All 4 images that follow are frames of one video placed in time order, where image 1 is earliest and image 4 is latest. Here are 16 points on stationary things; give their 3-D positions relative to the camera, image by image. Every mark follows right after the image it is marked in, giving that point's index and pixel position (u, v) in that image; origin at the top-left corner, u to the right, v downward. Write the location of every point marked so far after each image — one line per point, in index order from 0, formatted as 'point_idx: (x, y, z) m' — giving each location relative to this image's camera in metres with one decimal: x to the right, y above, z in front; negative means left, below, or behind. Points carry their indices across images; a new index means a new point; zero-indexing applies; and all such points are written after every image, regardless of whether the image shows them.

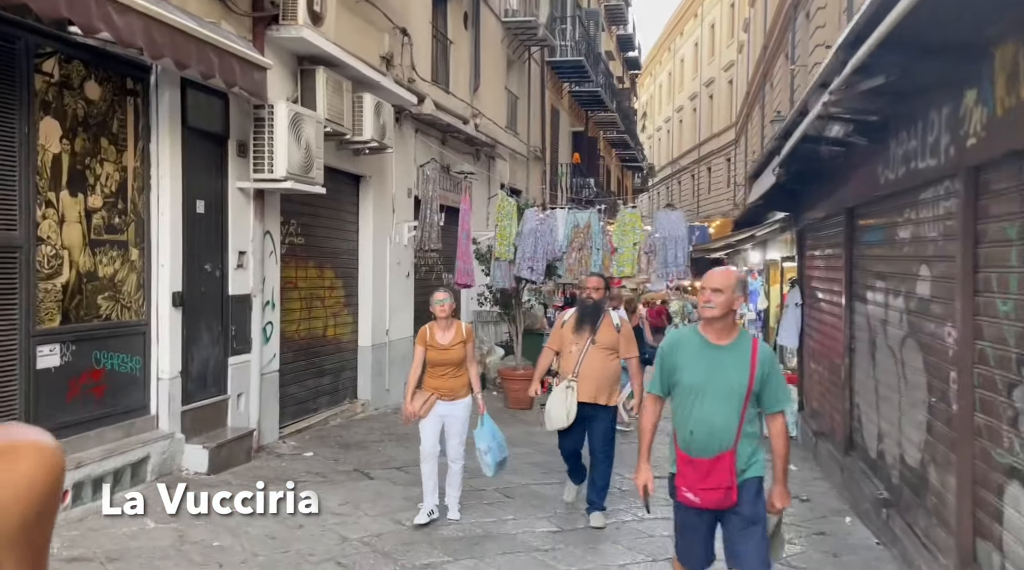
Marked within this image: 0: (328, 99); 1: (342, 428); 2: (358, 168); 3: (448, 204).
0: (-1.6, +1.6, +7.8) m
1: (-1.6, -1.4, +8.6) m
2: (-1.6, +1.2, +9.4) m
3: (-0.9, +1.1, +12.4) m
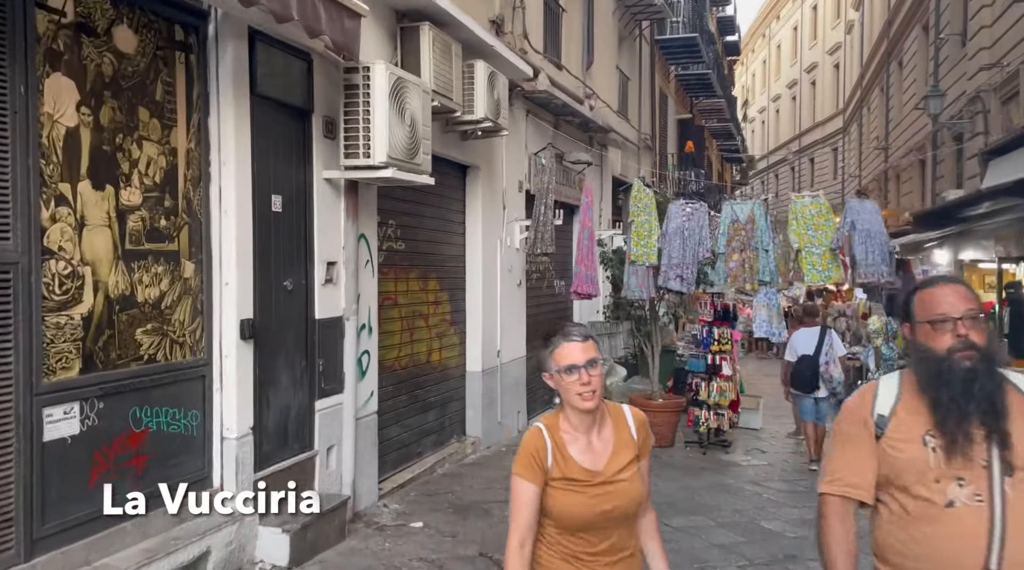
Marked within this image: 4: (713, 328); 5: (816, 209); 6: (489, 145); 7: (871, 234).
0: (-0.5, +1.5, +6.1) m
1: (-0.4, -1.5, +6.9) m
2: (-0.4, +1.1, +7.8) m
3: (+0.6, +1.0, +10.6) m
4: (+2.1, -0.4, +9.3) m
5: (+2.9, +0.7, +8.5) m
6: (-0.2, +1.3, +8.3) m
7: (+3.3, +0.4, +8.2) m
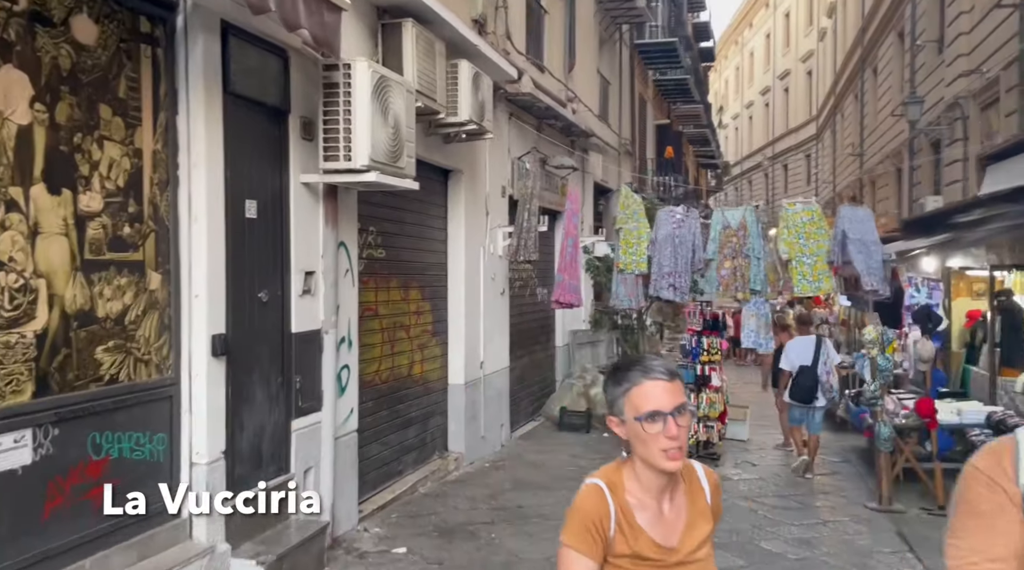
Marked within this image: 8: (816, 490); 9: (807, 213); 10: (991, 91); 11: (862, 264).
0: (-0.6, +1.4, +5.8) m
1: (-0.6, -1.6, +6.6) m
2: (-0.5, +1.0, +7.5) m
3: (+0.4, +0.9, +10.4) m
4: (+1.9, -0.5, +9.1) m
5: (+2.7, +0.6, +8.3) m
6: (-0.4, +1.2, +8.0) m
7: (+3.2, +0.4, +8.0) m
8: (+2.8, -1.9, +8.4) m
9: (+2.7, +0.7, +8.3) m
10: (+8.4, +3.4, +15.9) m
11: (+3.1, +0.2, +8.0) m
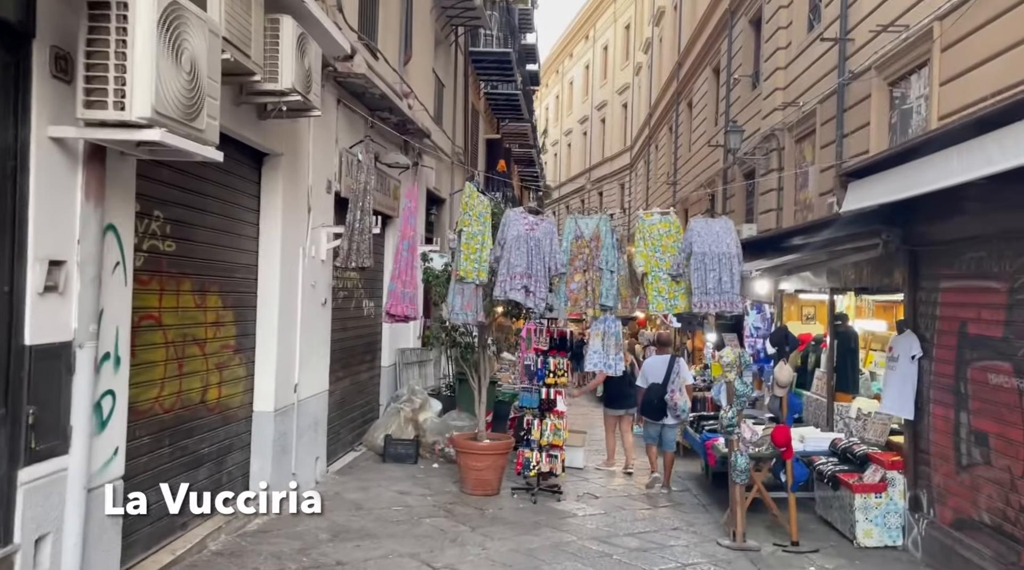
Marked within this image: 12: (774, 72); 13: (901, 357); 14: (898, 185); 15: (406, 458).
0: (-1.5, +1.4, +4.6) m
1: (-1.6, -1.6, +5.2) m
2: (-1.7, +1.0, +6.2) m
3: (-1.4, +0.8, +9.2) m
4: (+0.3, -0.7, +8.2) m
5: (+1.3, +0.5, +7.6) m
6: (-1.7, +1.2, +6.8) m
7: (+1.8, +0.2, +7.5) m
8: (+1.3, -2.1, +7.7) m
9: (+1.3, +0.5, +7.6) m
10: (+5.4, +3.0, +16.3) m
11: (+1.7, 0.0, +7.4) m
12: (+5.2, +4.2, +17.9) m
13: (+3.0, -0.6, +7.0) m
14: (+2.7, +0.7, +6.3) m
15: (-1.1, -1.8, +9.2) m
